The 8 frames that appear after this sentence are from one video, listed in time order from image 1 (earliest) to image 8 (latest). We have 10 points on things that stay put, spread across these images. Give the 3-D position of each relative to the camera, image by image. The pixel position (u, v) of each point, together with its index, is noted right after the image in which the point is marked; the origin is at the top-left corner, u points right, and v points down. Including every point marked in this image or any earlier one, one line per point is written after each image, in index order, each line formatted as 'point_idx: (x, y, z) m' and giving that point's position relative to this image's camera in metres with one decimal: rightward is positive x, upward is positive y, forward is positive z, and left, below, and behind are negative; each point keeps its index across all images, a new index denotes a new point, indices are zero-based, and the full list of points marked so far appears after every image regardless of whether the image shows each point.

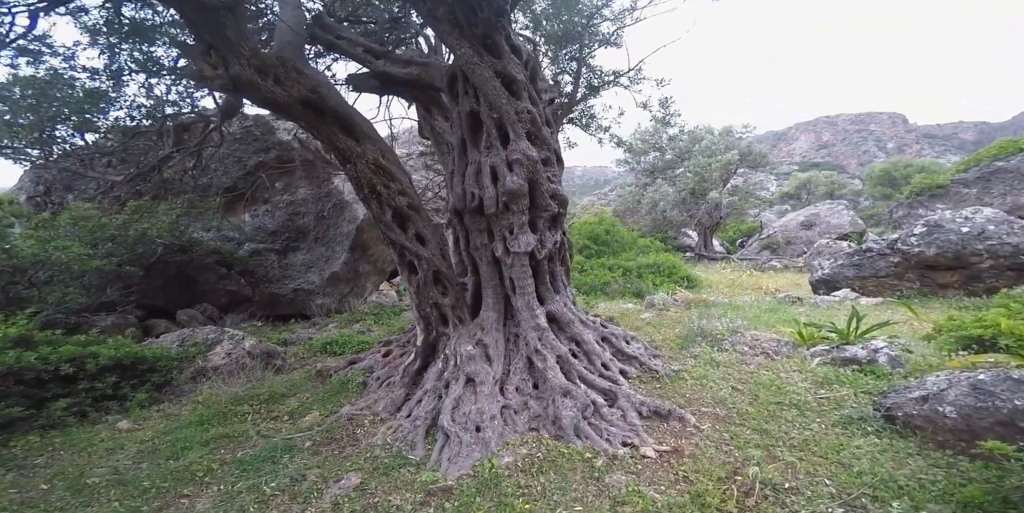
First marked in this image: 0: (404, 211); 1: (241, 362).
0: (-1.2, +0.5, +4.6) m
1: (-3.7, -1.4, +5.6) m
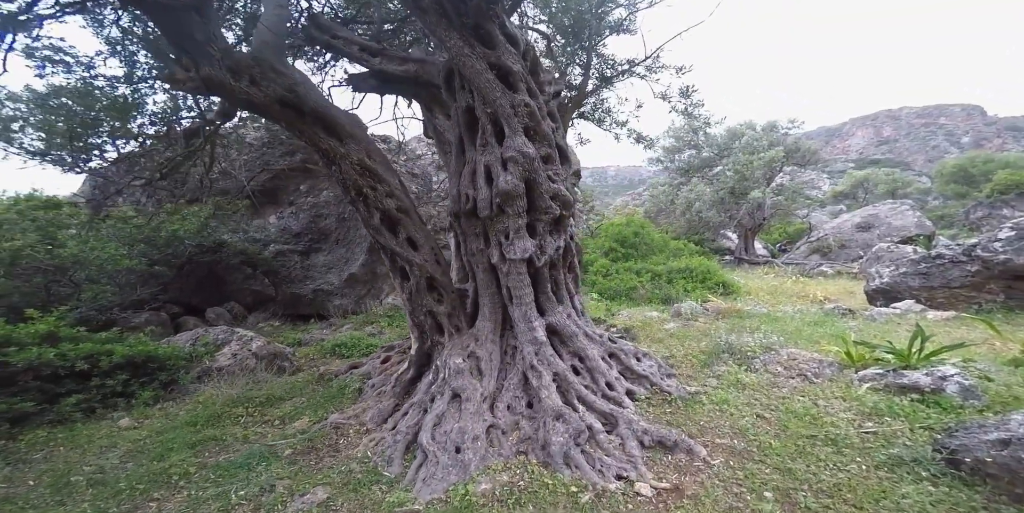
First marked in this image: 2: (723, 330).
0: (-1.3, +0.4, +4.4) m
1: (-3.7, -1.4, +5.6) m
2: (+3.6, -1.3, +7.1) m
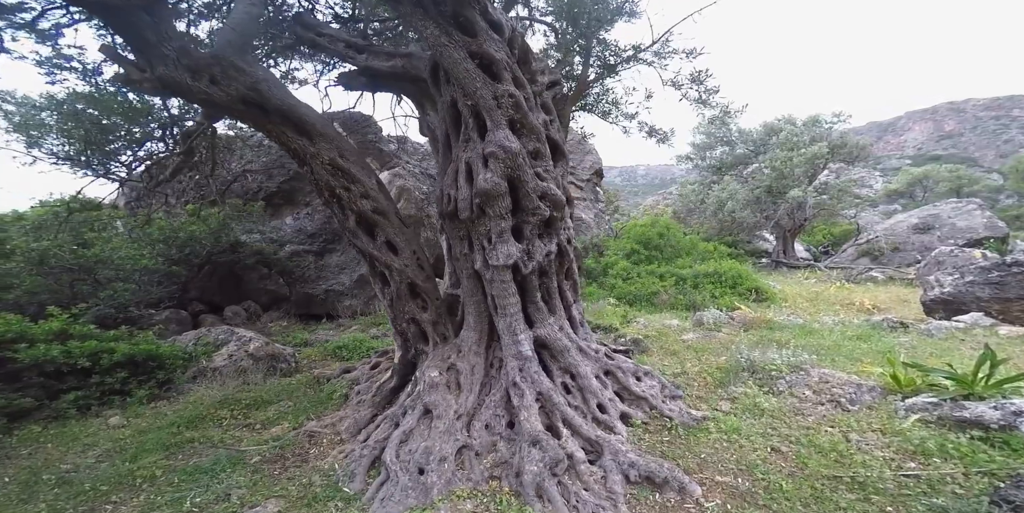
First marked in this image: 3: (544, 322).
0: (-1.4, +0.4, +4.1) m
1: (-3.7, -1.5, +5.6) m
2: (+3.6, -1.4, +6.4) m
3: (+0.3, -0.7, +4.3) m
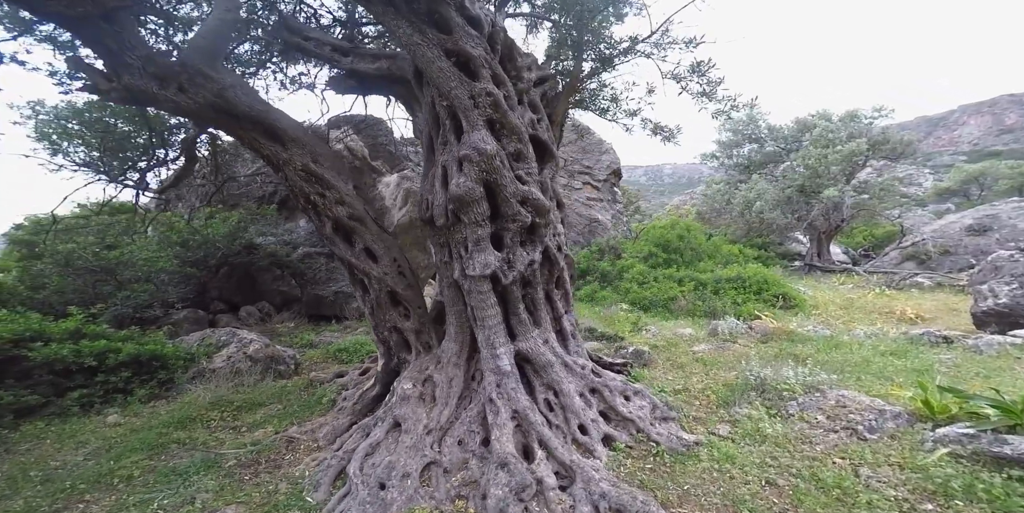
0: (-1.6, +0.3, +4.1) m
1: (-3.8, -1.5, +5.7) m
2: (+3.6, -1.5, +6.0) m
3: (+0.1, -0.8, +4.1) m
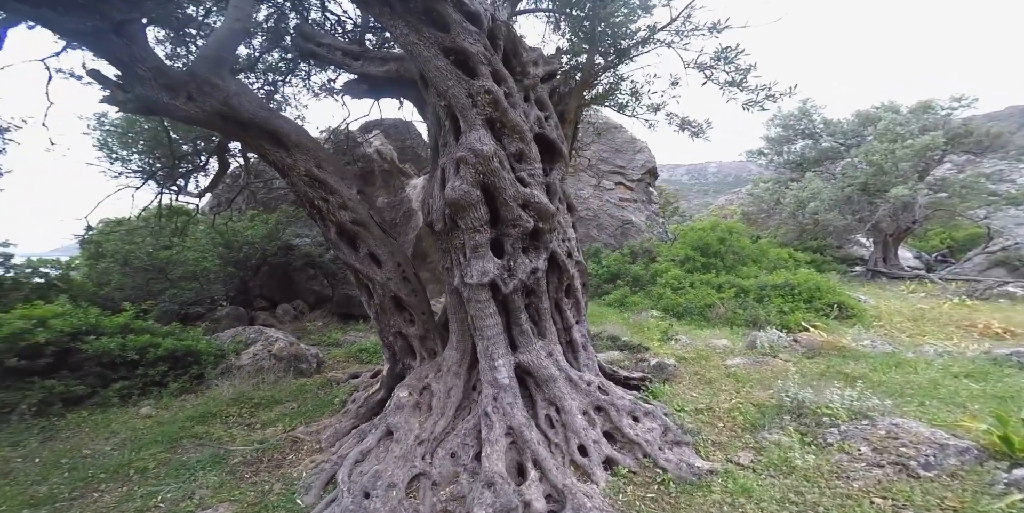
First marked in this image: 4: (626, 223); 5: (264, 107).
0: (-1.6, +0.3, +4.1) m
1: (-3.6, -1.5, +5.9) m
2: (+3.8, -1.5, +5.4) m
3: (+0.2, -0.8, +3.9) m
4: (+3.5, +1.1, +13.2) m
5: (-2.3, +1.4, +3.8) m
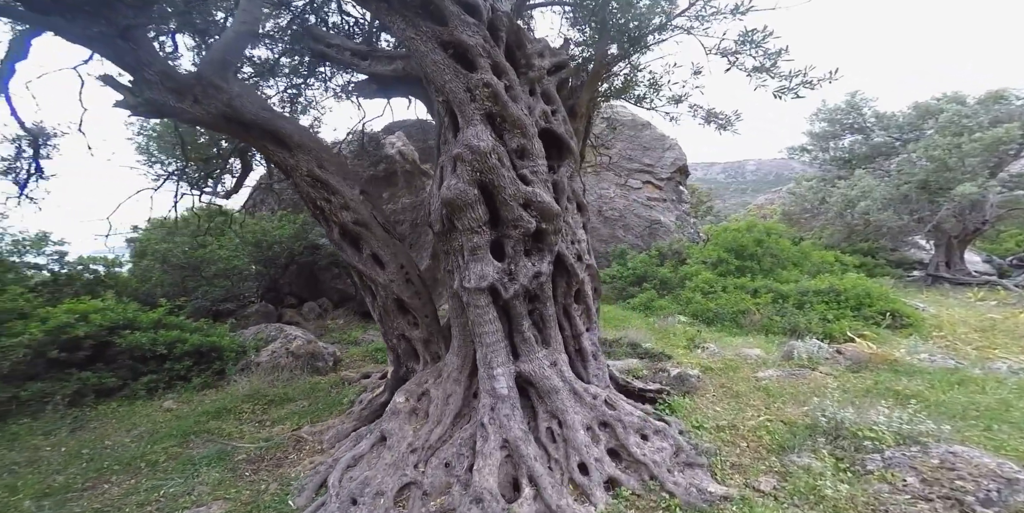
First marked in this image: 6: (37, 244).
0: (-1.5, +0.3, +4.0) m
1: (-3.4, -1.5, +6.0) m
2: (+3.9, -1.6, +4.9) m
3: (+0.2, -0.9, +3.7) m
4: (+4.3, +1.0, +12.7) m
5: (-2.2, +1.4, +3.8) m
6: (-8.6, +0.2, +7.5) m
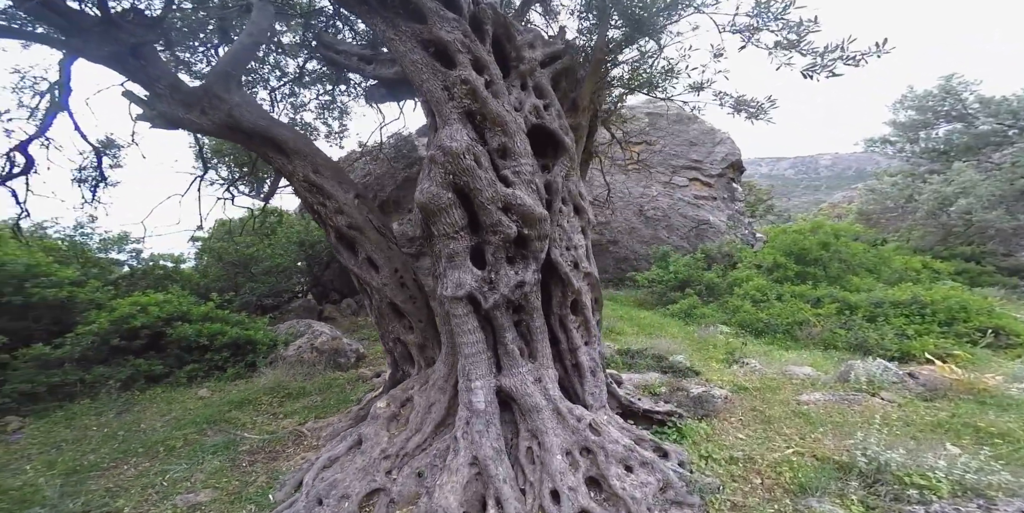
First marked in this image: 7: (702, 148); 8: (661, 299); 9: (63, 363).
0: (-1.6, +0.2, +4.0) m
1: (-3.2, -1.5, +6.3) m
2: (+3.9, -1.7, +4.1) m
3: (0.0, -0.9, +3.5) m
4: (+5.5, +0.9, +11.7) m
5: (-2.3, +1.3, +3.9) m
6: (-8.1, +0.3, +8.5) m
7: (+6.1, +3.4, +13.0) m
8: (+3.6, -1.0, +10.0) m
9: (-6.2, -1.5, +5.8) m
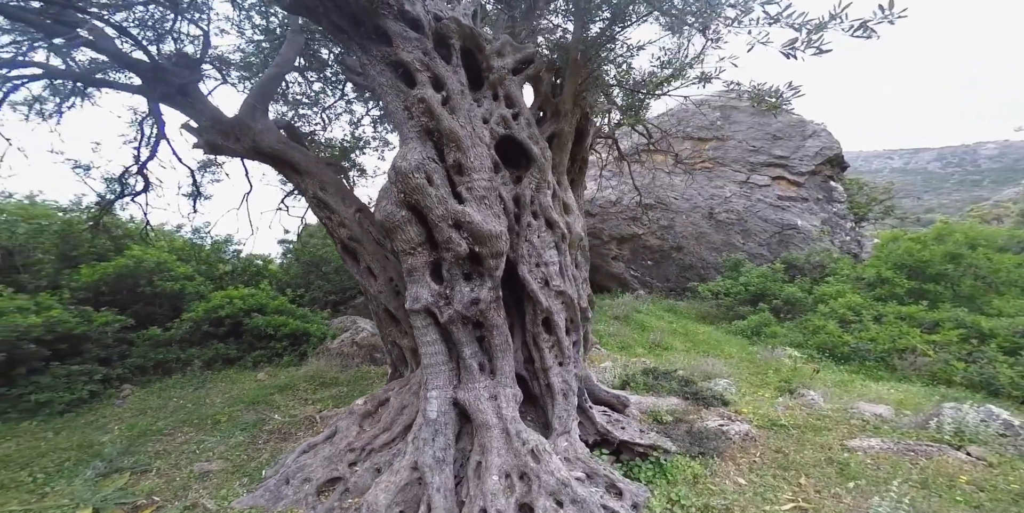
0: (-1.8, +0.2, +4.3) m
1: (-2.8, -1.6, +6.9) m
2: (+3.6, -1.9, +3.2) m
3: (-0.3, -1.0, +3.4) m
4: (+6.9, +0.7, +10.2) m
5: (-2.4, +1.3, +4.4) m
6: (-7.0, +0.3, +10.2) m
7: (+7.9, +3.2, +11.3) m
8: (+4.7, -1.2, +8.9) m
9: (-5.9, -1.5, +7.1) m
